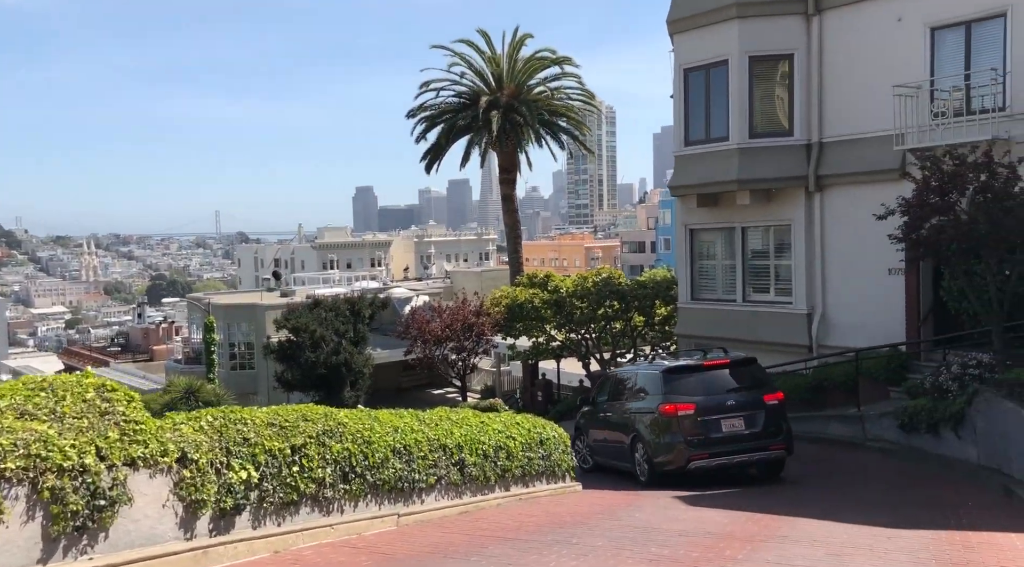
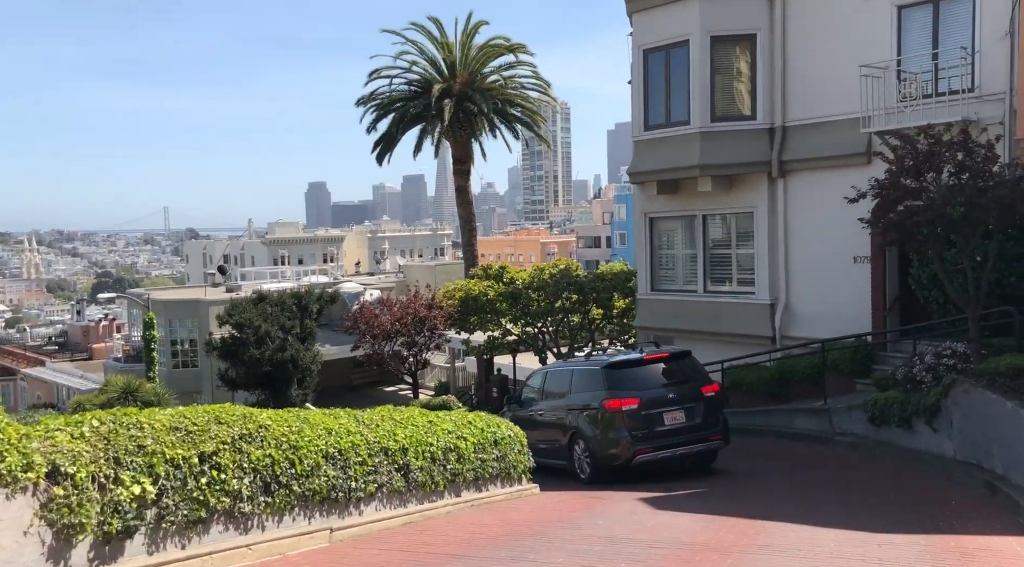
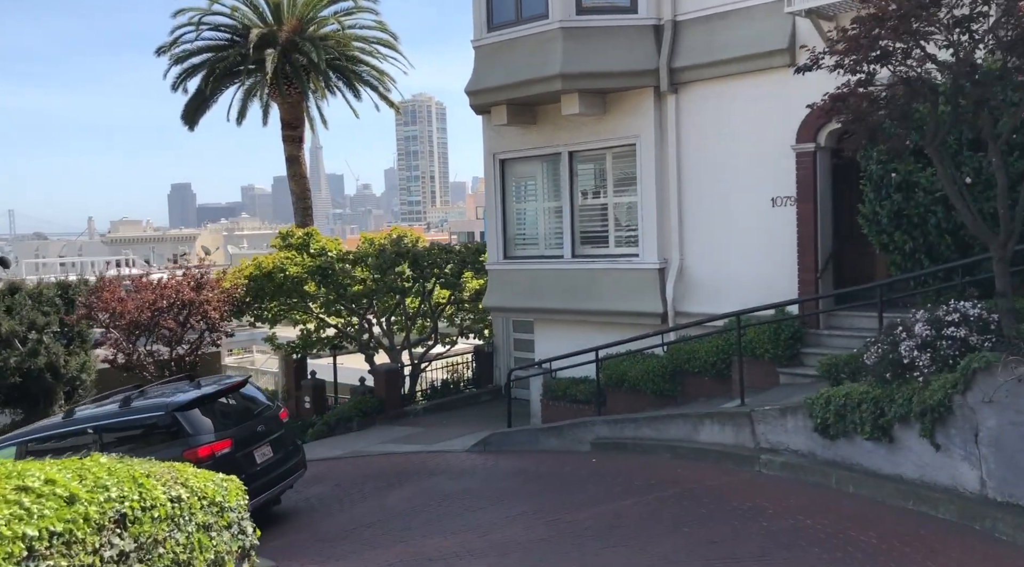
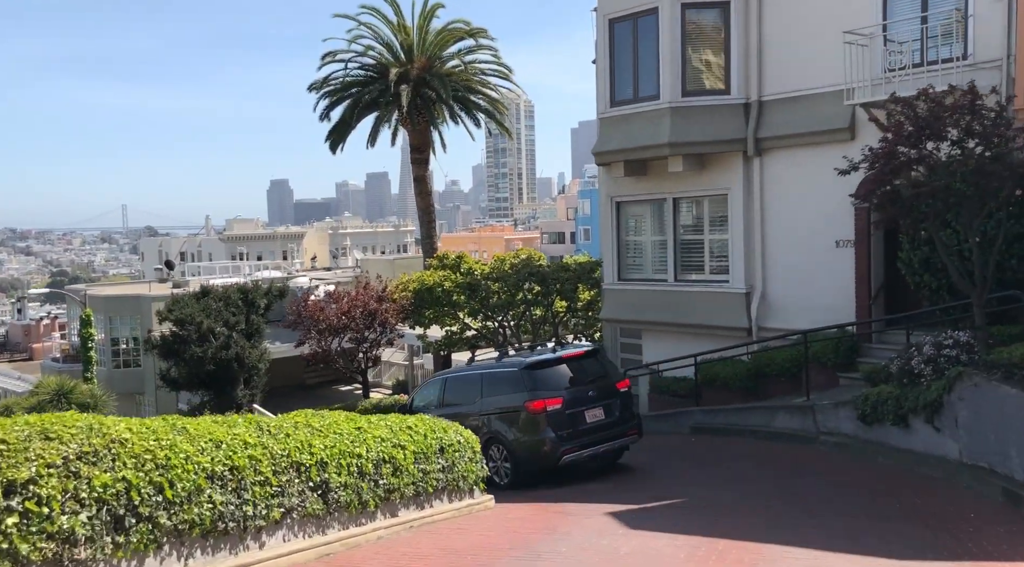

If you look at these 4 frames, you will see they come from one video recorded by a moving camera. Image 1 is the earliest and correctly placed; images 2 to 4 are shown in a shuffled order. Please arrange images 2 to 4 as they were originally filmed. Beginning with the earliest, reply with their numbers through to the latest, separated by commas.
2, 4, 3
